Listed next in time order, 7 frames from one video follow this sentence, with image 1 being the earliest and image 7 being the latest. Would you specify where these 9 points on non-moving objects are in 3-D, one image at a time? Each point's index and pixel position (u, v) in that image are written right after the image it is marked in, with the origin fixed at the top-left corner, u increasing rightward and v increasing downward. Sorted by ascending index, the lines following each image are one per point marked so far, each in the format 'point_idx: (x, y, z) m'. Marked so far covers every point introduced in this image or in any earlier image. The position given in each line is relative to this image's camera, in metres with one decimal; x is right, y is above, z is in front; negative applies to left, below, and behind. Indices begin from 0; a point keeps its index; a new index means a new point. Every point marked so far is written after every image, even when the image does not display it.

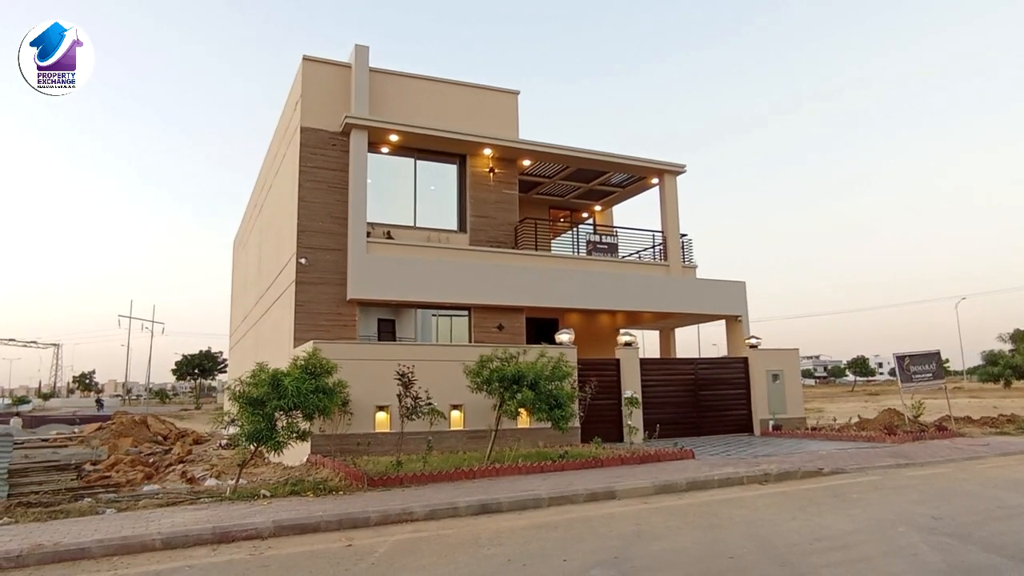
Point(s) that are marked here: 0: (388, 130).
0: (-2.9, +3.7, +16.4) m
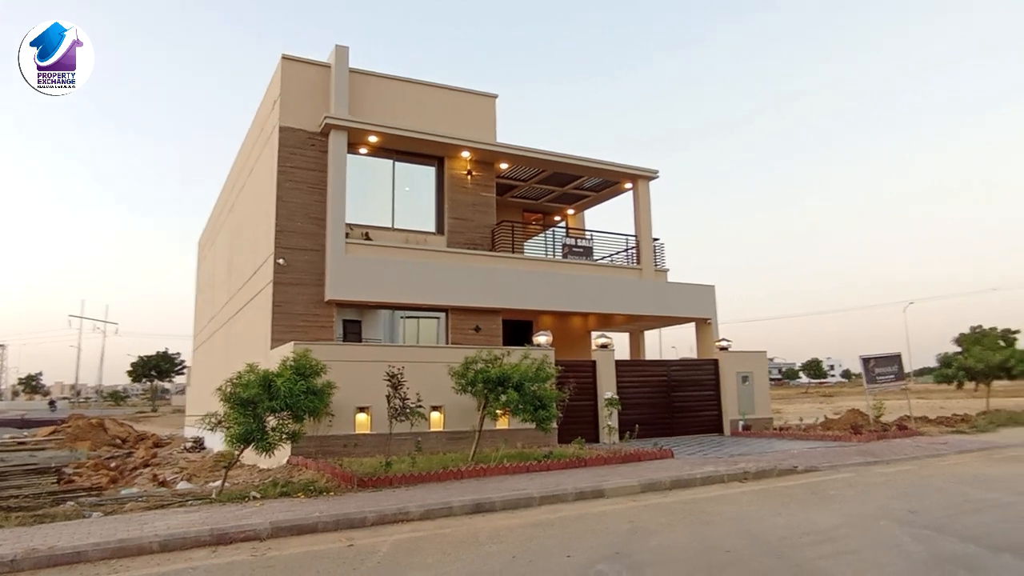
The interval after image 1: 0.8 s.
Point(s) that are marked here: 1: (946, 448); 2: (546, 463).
0: (-3.4, +3.7, +16.4) m
1: (+8.4, -3.1, +13.6) m
2: (+0.5, -2.7, +11.0) m
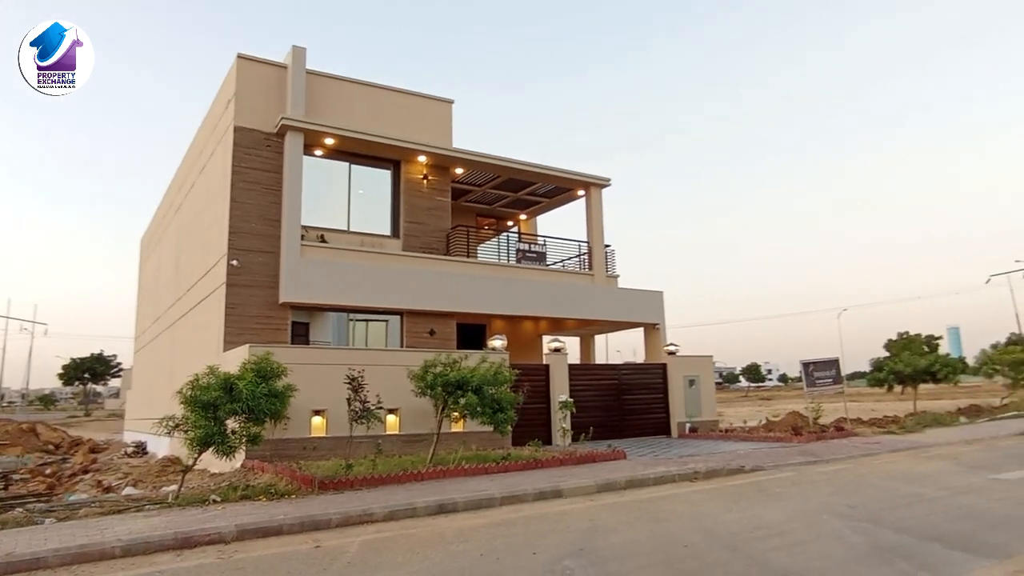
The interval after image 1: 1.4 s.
0: (-4.4, +3.6, +16.4) m
1: (+7.5, -3.2, +14.4) m
2: (-0.1, -2.8, +11.2) m
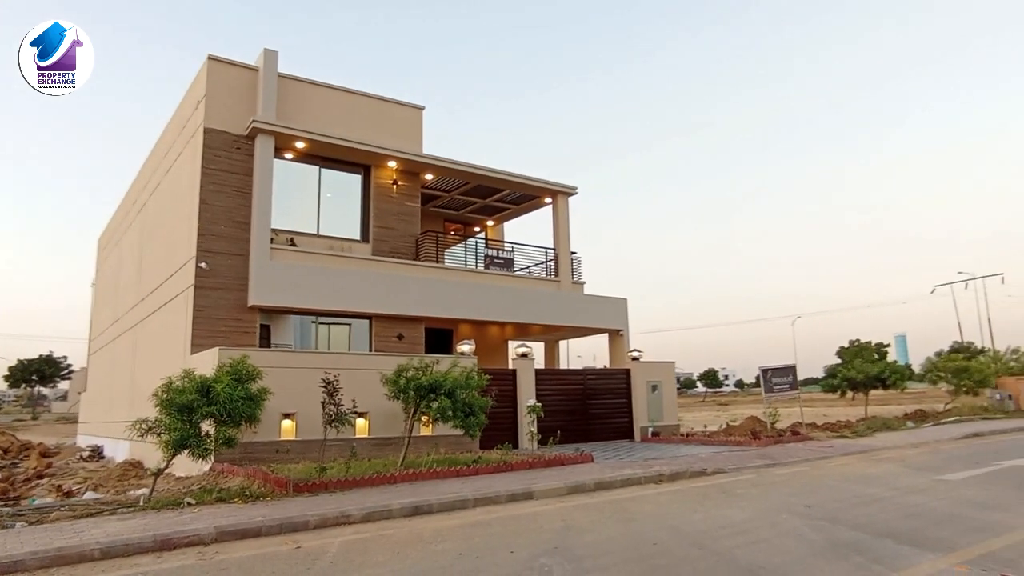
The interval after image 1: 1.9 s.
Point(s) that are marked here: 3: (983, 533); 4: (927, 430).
0: (-5.0, +3.5, +16.4) m
1: (+6.8, -3.4, +15.0) m
2: (-0.6, -2.9, +11.5) m
3: (+4.6, -2.4, +6.9) m
4: (+11.3, -3.9, +19.2) m
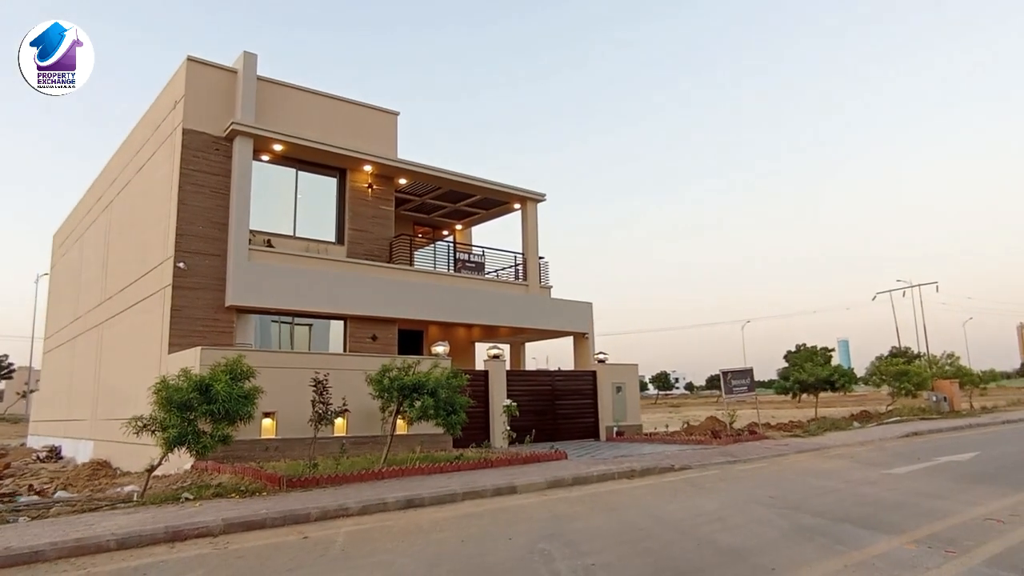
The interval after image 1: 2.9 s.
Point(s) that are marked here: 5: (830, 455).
0: (-5.6, +3.5, +16.6) m
1: (+6.2, -3.6, +16.0) m
2: (-0.9, -3.0, +11.9) m
3: (+4.6, -2.5, +7.8) m
4: (+10.4, -4.1, +20.5) m
5: (+6.7, -3.5, +14.9) m
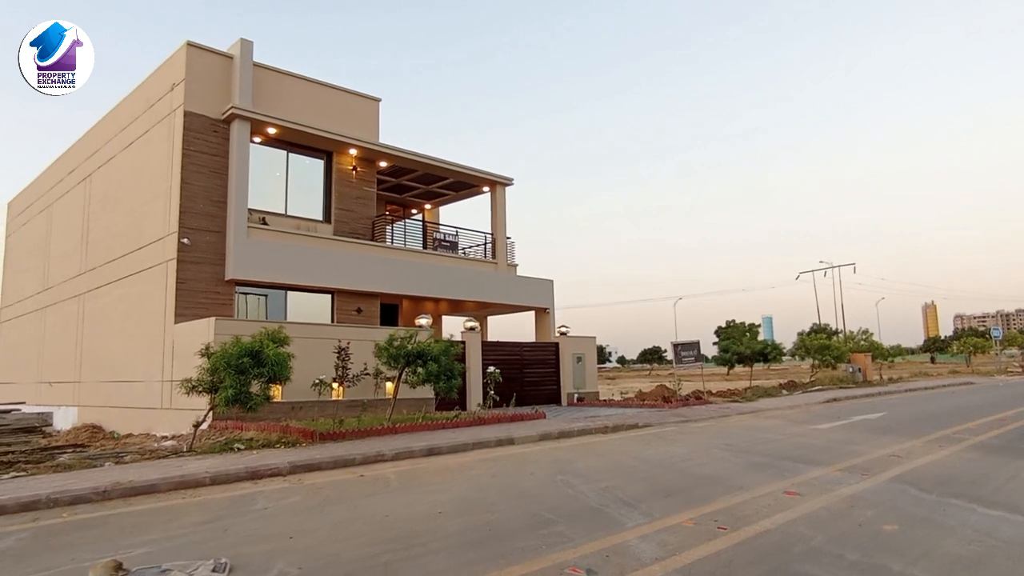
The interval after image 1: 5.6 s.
0: (-6.1, +4.1, +17.6) m
1: (+5.6, -3.2, +18.4) m
2: (-1.1, -2.6, +13.7) m
3: (+4.8, -2.4, +10.0) m
4: (+9.4, -3.6, +23.3) m
5: (+6.2, -3.1, +17.3) m
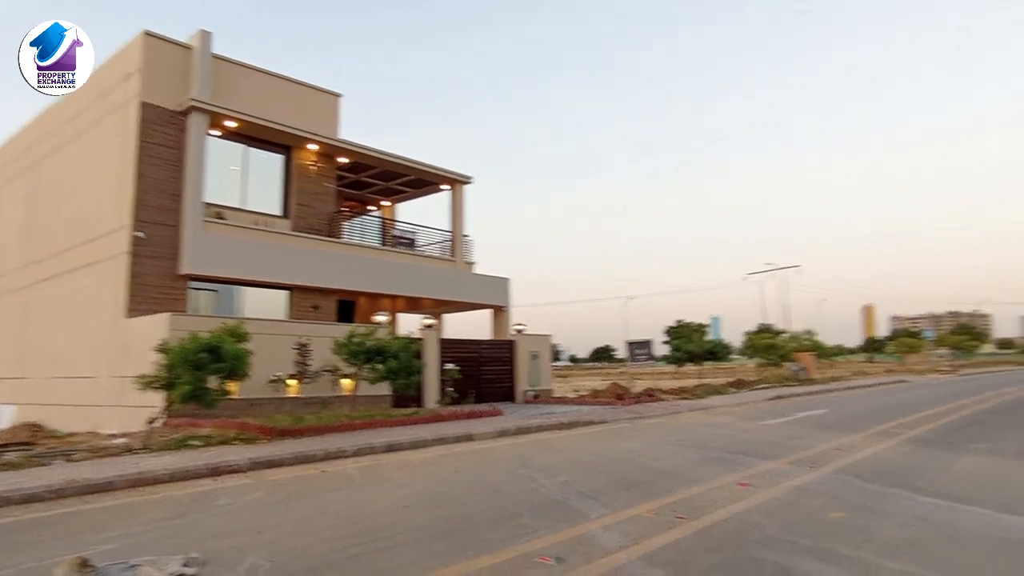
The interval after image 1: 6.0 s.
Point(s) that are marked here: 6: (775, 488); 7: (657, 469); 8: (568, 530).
0: (-7.0, +4.2, +17.3) m
1: (+4.5, -3.2, +18.9) m
2: (-1.9, -2.5, +13.7) m
3: (+4.2, -2.4, +10.5) m
4: (+7.9, -3.6, +24.0) m
5: (+5.1, -3.1, +17.8) m
6: (+2.8, -2.1, +7.5) m
7: (+1.8, -2.3, +9.0) m
8: (+0.5, -2.0, +5.9) m
